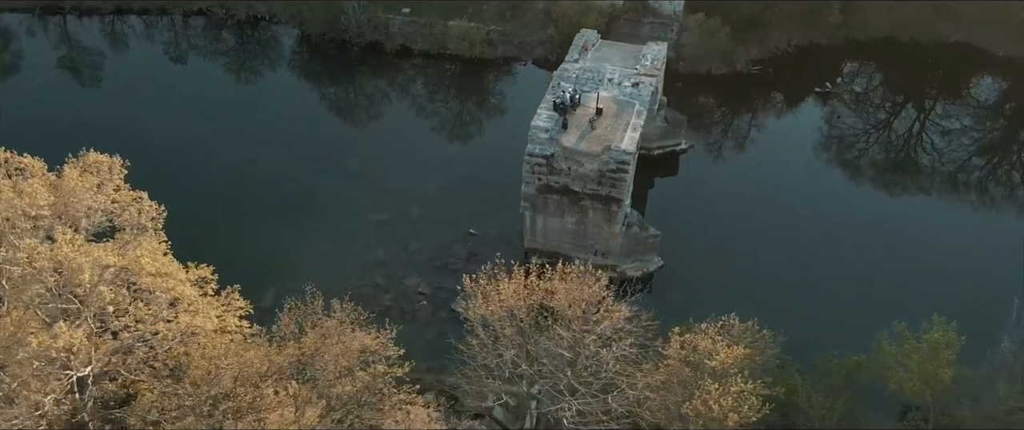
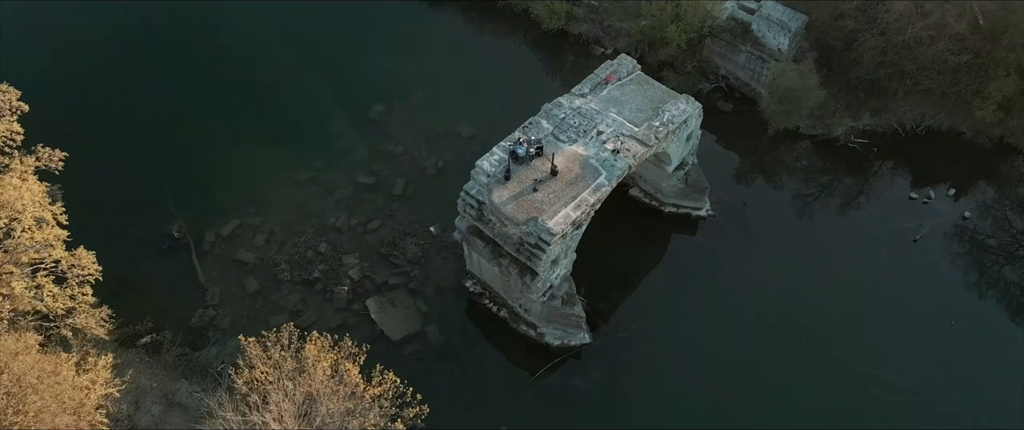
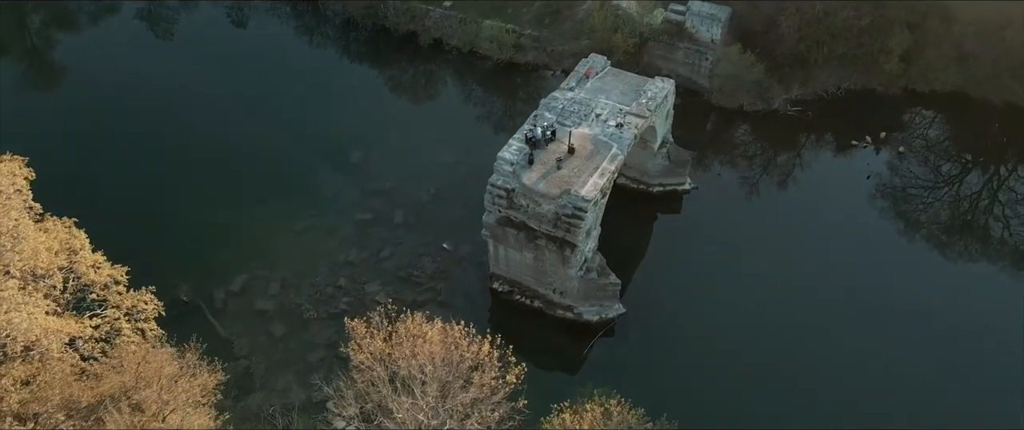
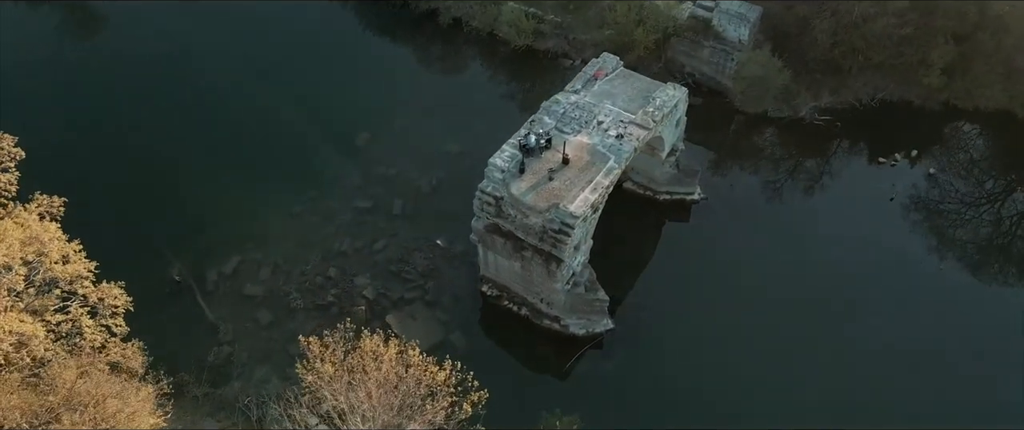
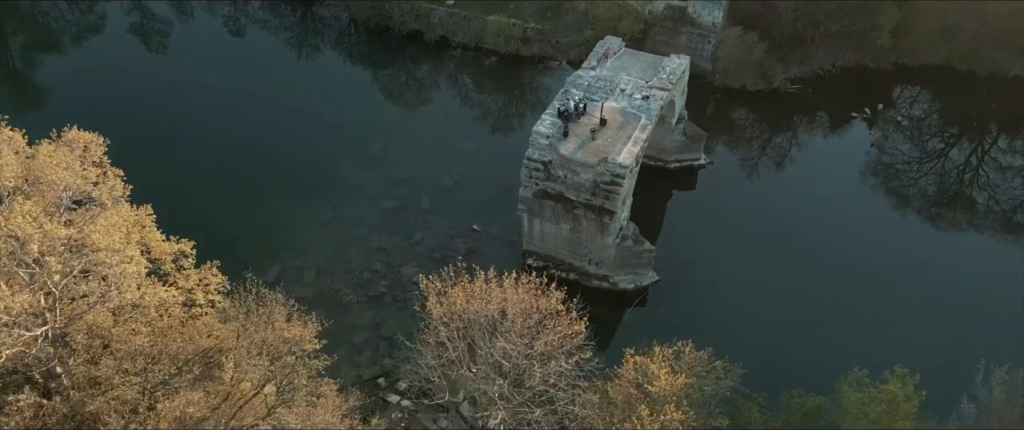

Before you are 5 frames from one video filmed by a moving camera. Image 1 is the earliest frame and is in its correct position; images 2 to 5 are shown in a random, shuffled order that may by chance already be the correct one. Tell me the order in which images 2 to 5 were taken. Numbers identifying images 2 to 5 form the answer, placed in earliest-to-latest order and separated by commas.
5, 3, 4, 2
